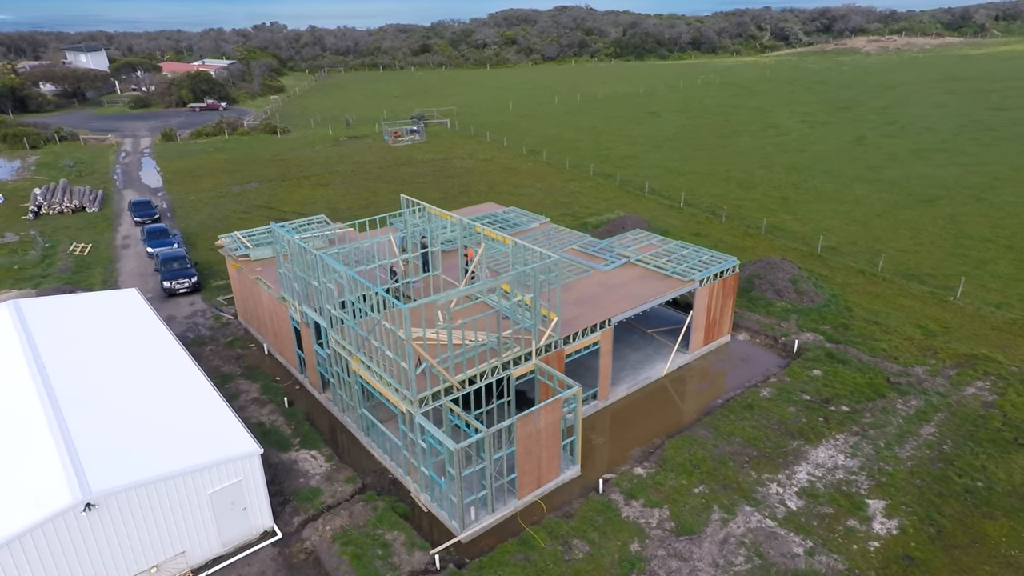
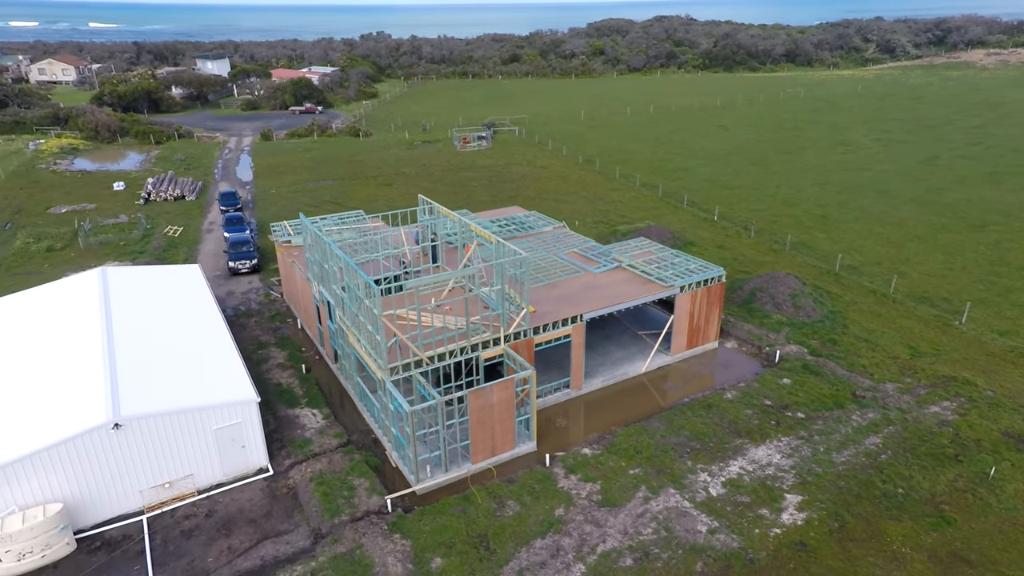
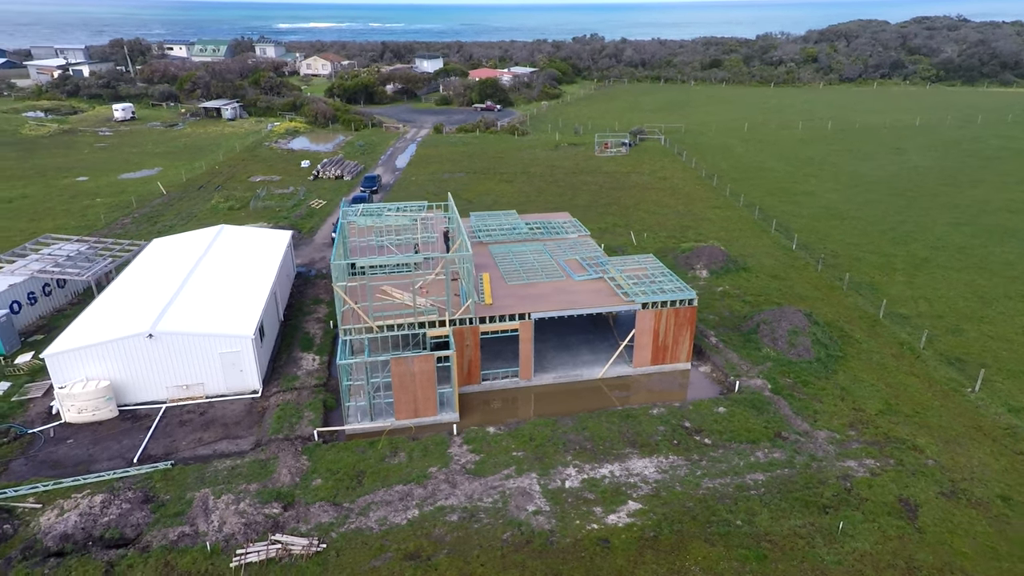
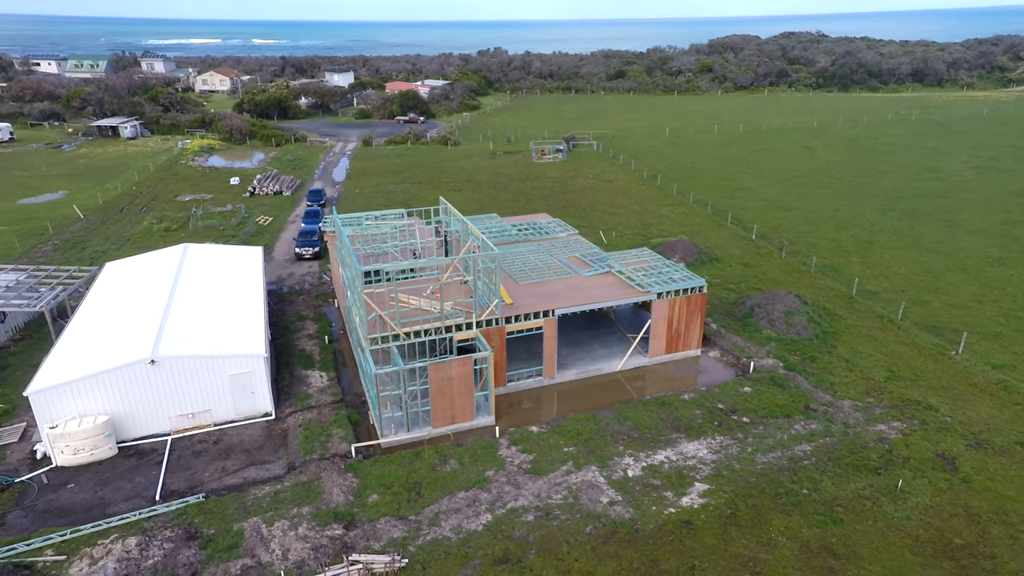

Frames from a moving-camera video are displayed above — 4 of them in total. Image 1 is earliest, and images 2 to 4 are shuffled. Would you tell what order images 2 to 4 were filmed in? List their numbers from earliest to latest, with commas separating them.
2, 4, 3
